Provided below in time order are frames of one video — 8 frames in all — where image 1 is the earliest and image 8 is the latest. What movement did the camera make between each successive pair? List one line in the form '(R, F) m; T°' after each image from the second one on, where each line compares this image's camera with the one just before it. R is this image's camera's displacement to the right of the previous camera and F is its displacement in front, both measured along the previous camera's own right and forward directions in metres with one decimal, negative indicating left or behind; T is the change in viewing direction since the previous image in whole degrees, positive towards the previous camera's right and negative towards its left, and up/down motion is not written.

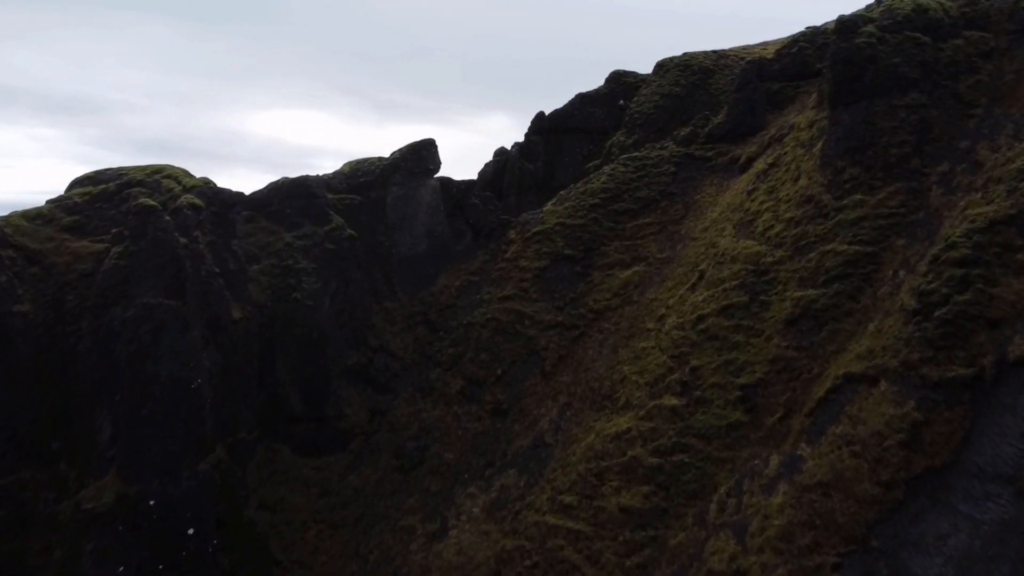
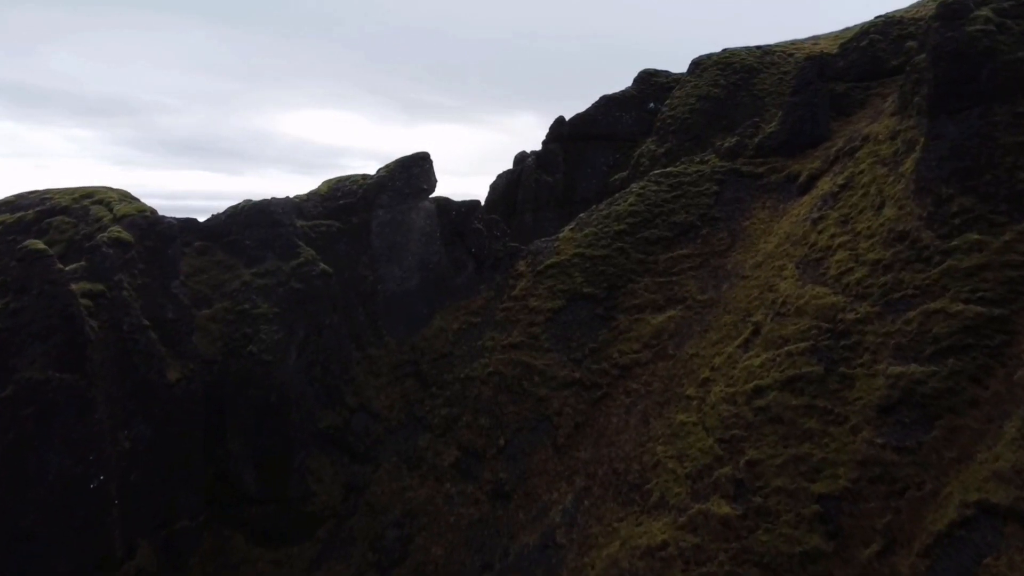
(+0.7, +6.5) m; -2°
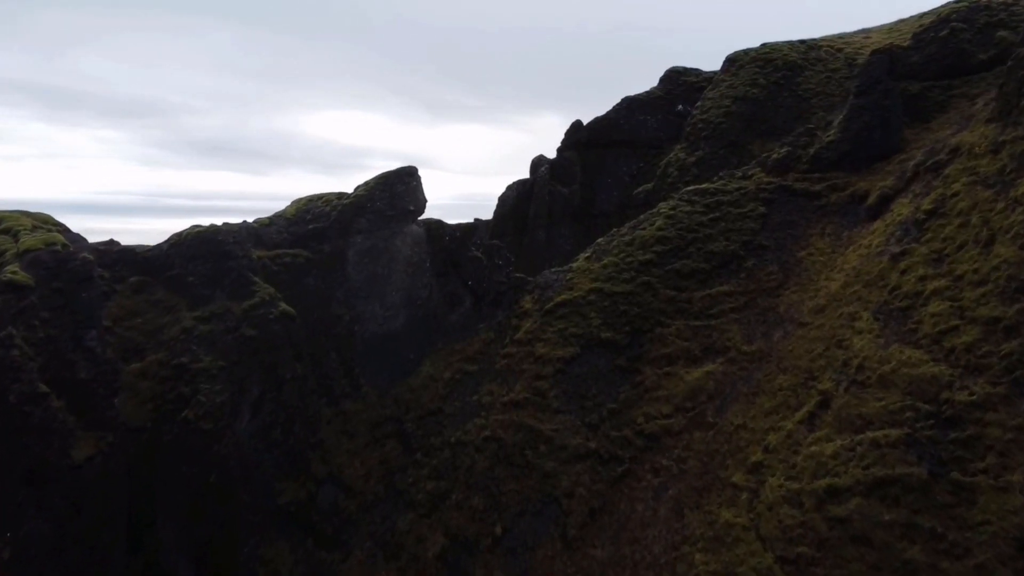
(+0.6, +5.5) m; -2°
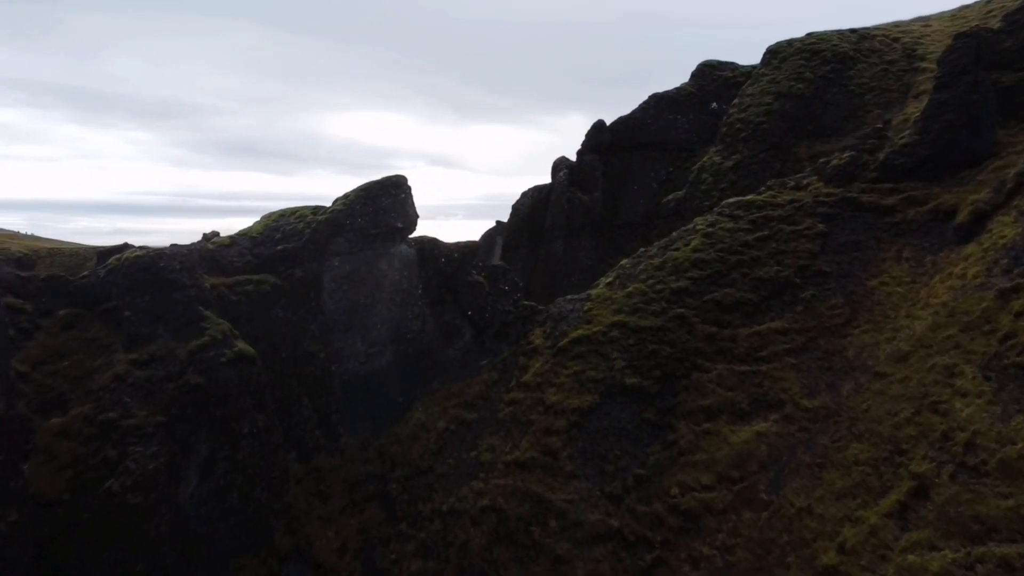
(+0.5, +4.4) m; -2°
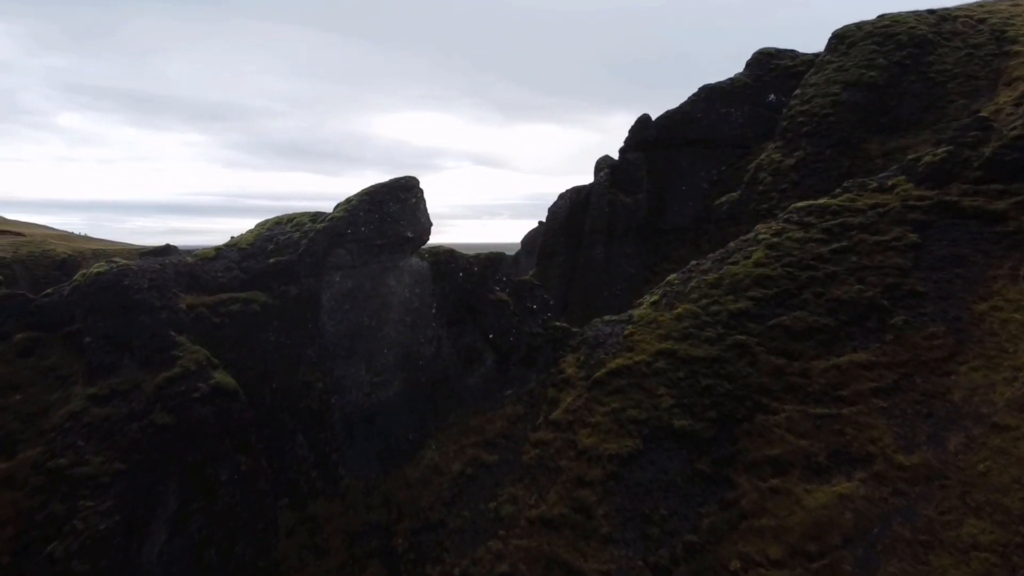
(+0.4, +3.3) m; -3°
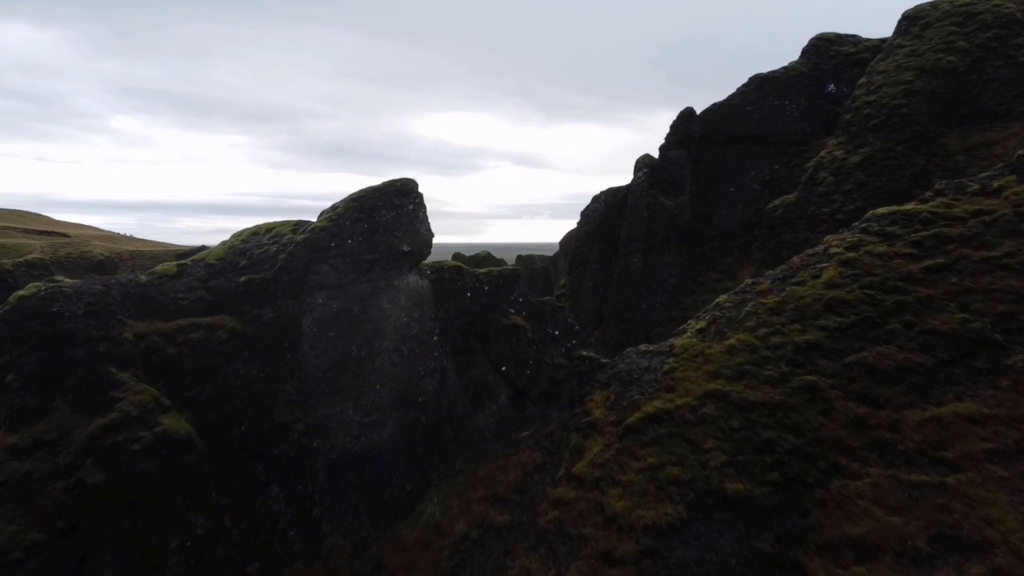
(+0.5, +3.4) m; -3°
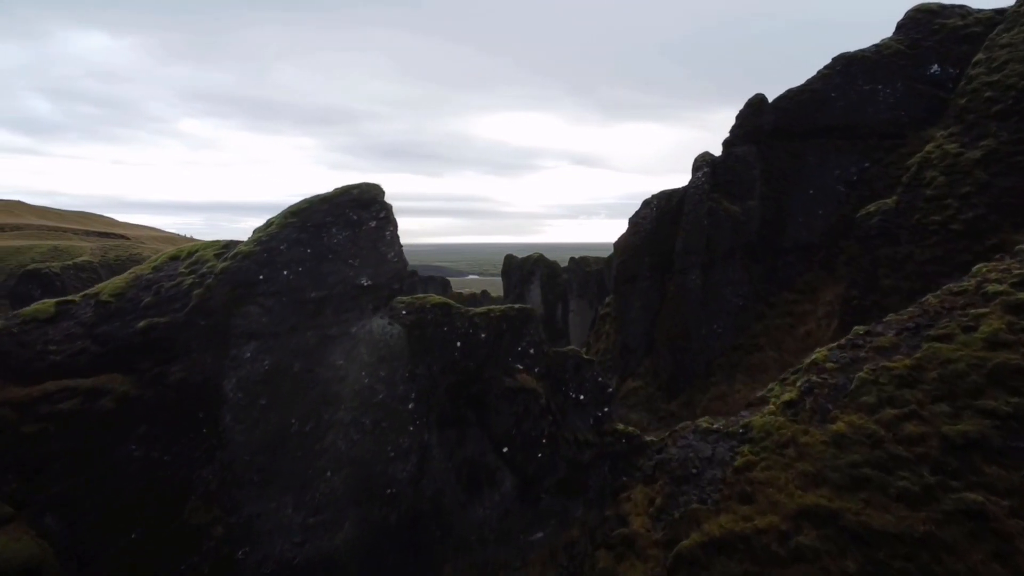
(+0.8, +5.0) m; -4°
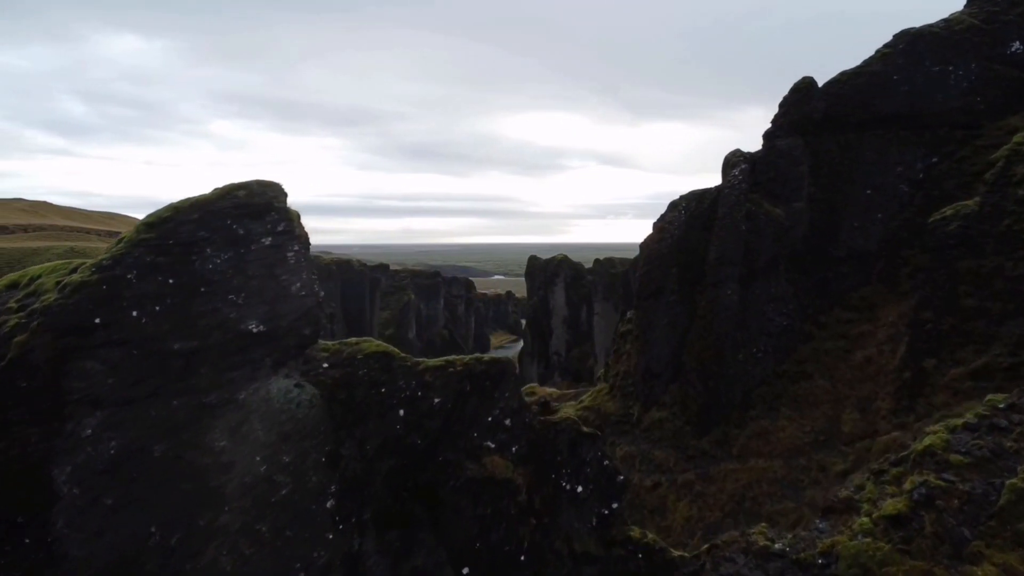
(+0.7, +3.9) m; -2°
